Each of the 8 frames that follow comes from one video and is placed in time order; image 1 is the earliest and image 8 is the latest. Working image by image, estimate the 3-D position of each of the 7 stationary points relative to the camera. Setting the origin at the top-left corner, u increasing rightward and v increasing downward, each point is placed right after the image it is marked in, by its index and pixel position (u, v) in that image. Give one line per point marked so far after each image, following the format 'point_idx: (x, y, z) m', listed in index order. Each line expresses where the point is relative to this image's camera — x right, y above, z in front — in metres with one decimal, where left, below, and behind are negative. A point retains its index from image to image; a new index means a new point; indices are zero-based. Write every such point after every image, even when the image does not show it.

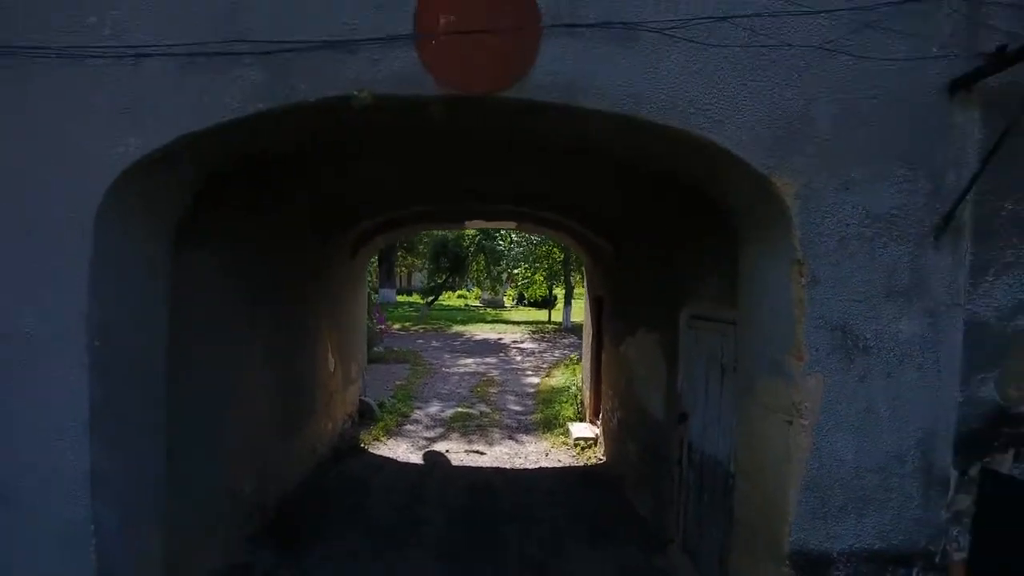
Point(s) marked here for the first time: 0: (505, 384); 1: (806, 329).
0: (-0.1, -1.8, +11.9) m
1: (+1.2, -0.2, +2.6) m
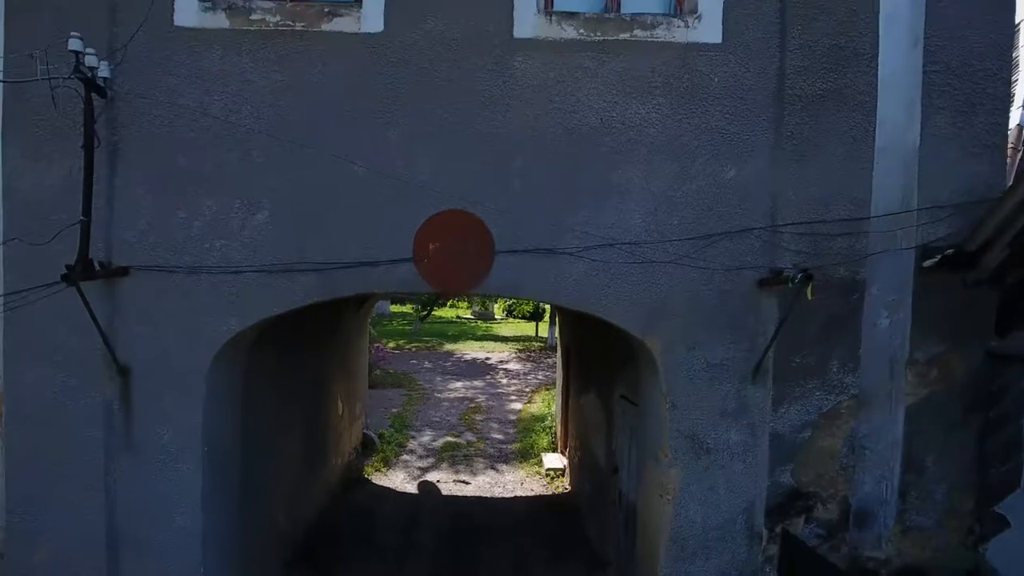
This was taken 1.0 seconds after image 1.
0: (-0.5, -2.6, +13.3) m
1: (+1.0, -0.9, +4.0) m
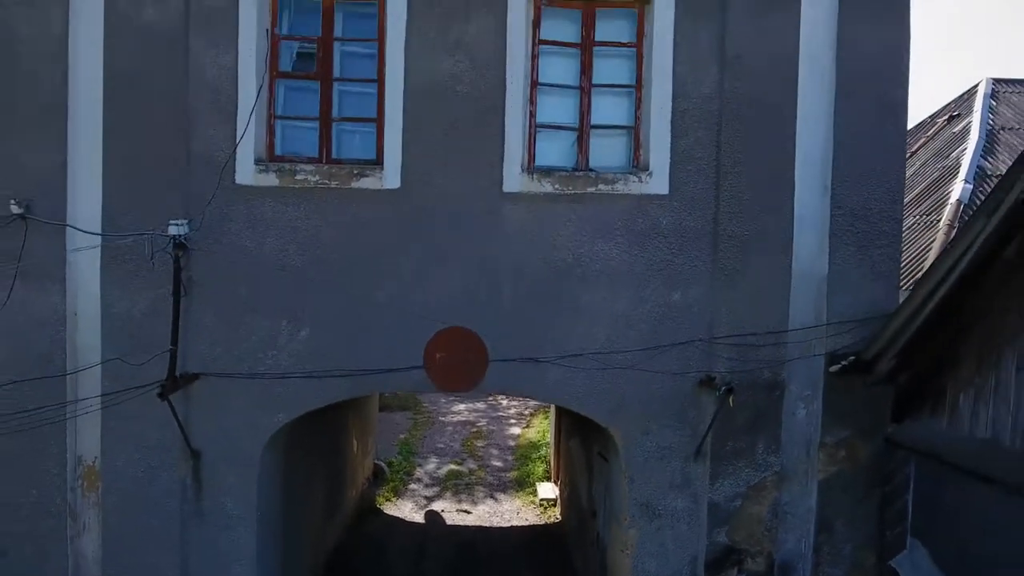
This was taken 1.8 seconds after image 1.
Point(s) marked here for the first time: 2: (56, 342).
0: (-0.5, -3.3, +14.3) m
1: (+0.9, -1.7, +5.0) m
2: (-3.4, -0.4, +4.7) m
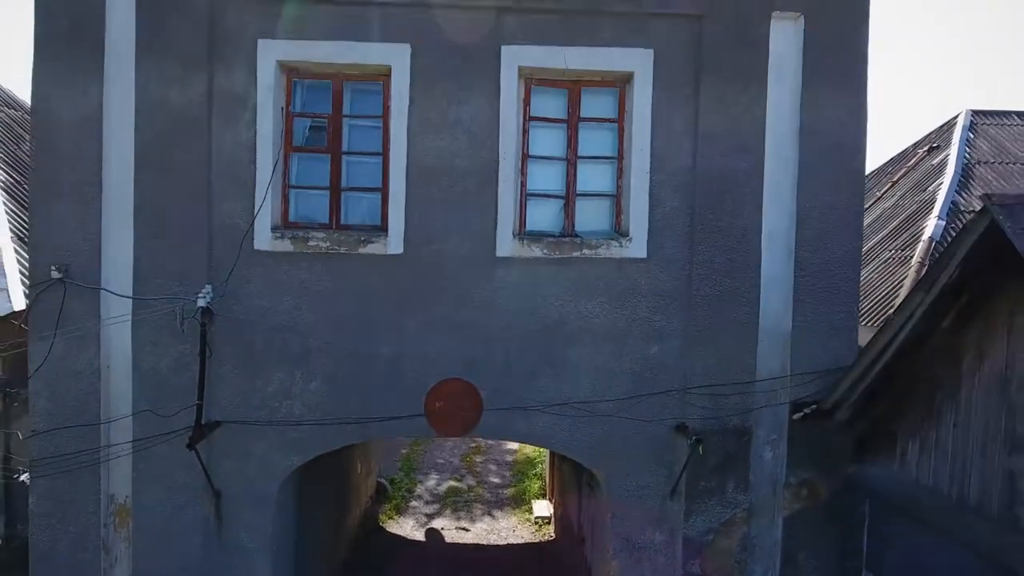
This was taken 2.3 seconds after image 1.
0: (-0.5, -3.8, +14.8) m
1: (+0.9, -2.2, +5.5) m
2: (-3.5, -0.9, +5.2) m
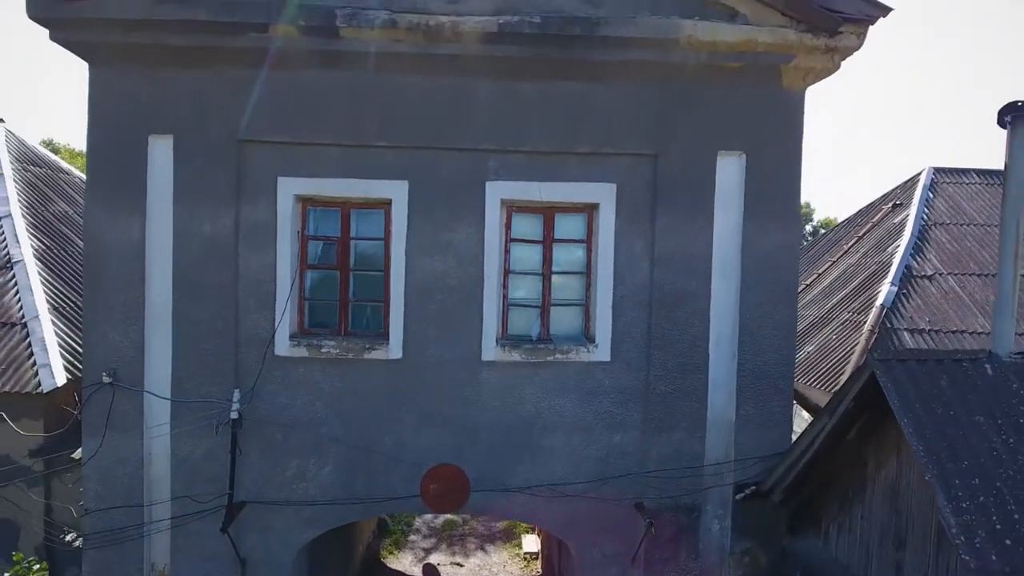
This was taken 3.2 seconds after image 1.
0: (-0.7, -4.8, +15.7) m
1: (+0.7, -3.1, +6.4) m
2: (-3.6, -1.8, +6.1) m
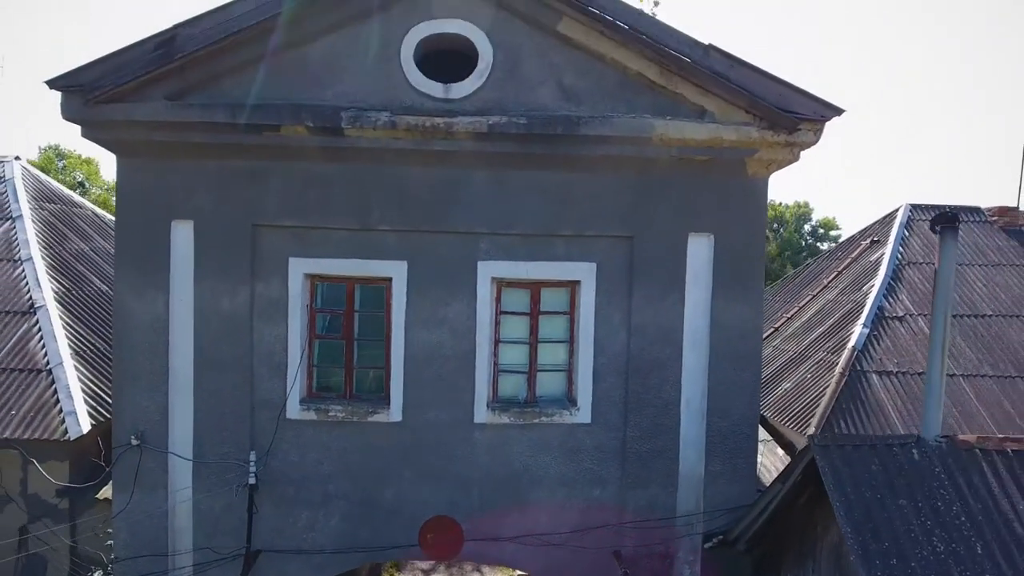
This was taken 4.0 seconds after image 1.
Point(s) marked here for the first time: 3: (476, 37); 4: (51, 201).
0: (-0.8, -5.5, +16.3) m
1: (+0.6, -3.9, +7.0) m
2: (-3.8, -2.6, +6.8) m
3: (-0.4, +2.6, +6.4) m
4: (-10.3, +1.9, +14.0) m
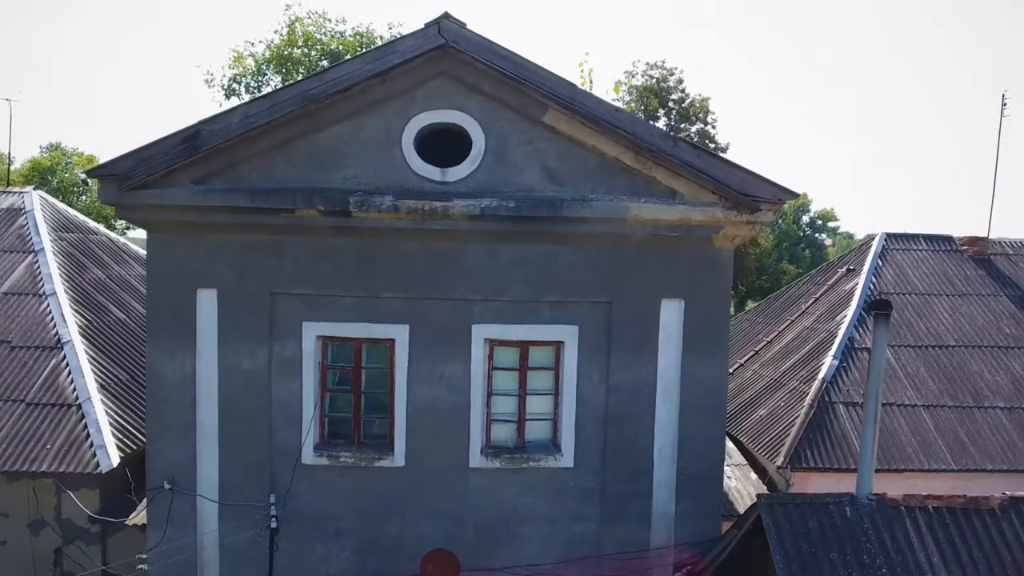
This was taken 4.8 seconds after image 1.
0: (-0.9, -6.0, +17.2) m
1: (+0.5, -4.6, +7.9) m
2: (-3.9, -3.3, +7.6) m
3: (-0.5, +1.8, +7.2) m
4: (-10.4, +1.4, +14.8) m
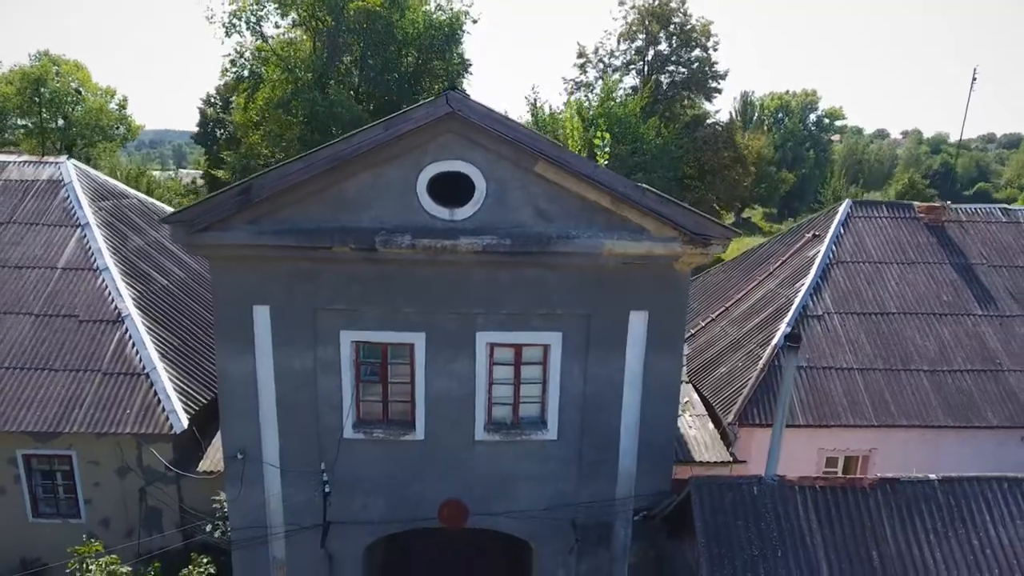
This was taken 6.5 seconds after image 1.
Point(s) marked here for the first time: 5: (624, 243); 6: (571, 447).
0: (-1.0, -4.5, +19.7) m
1: (+0.4, -4.7, +10.3) m
2: (-3.9, -3.5, +9.8) m
3: (-0.5, +1.5, +8.6) m
4: (-10.4, +2.3, +16.2) m
5: (+1.5, +0.6, +8.6) m
6: (+0.9, -2.5, +9.8) m
